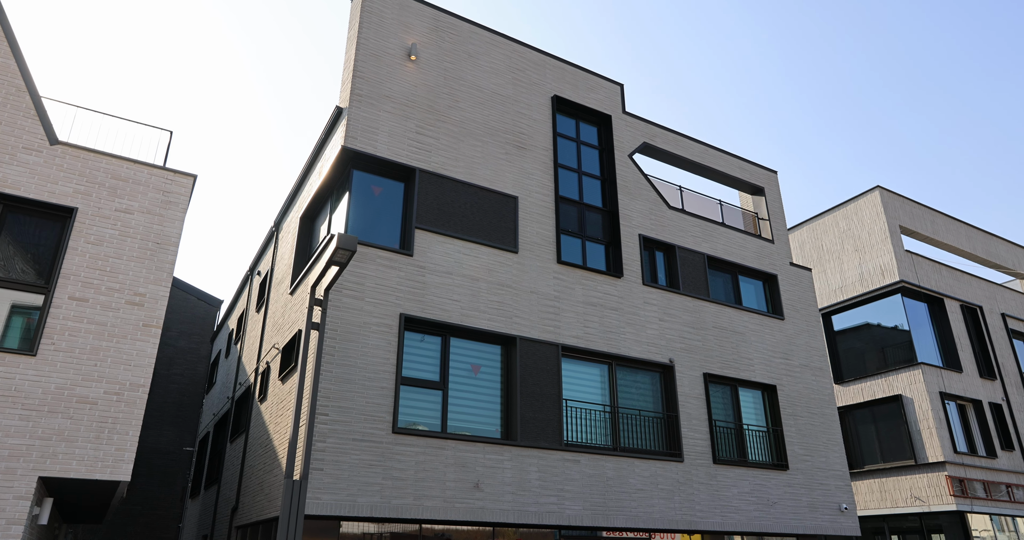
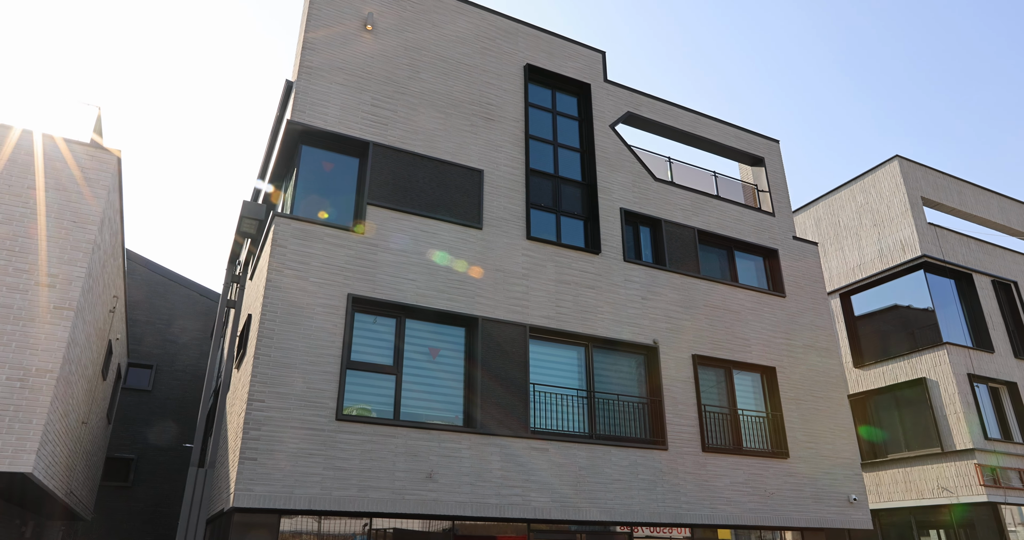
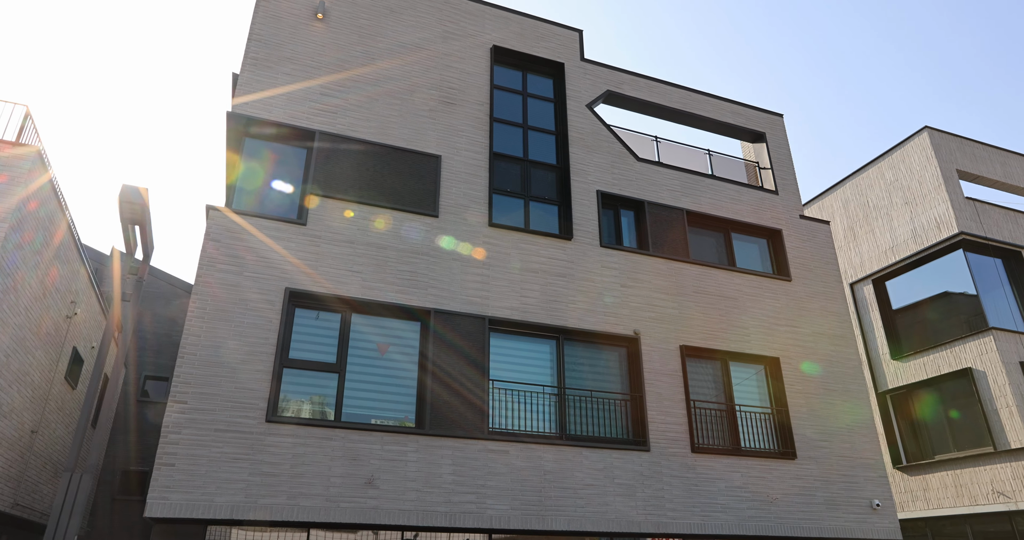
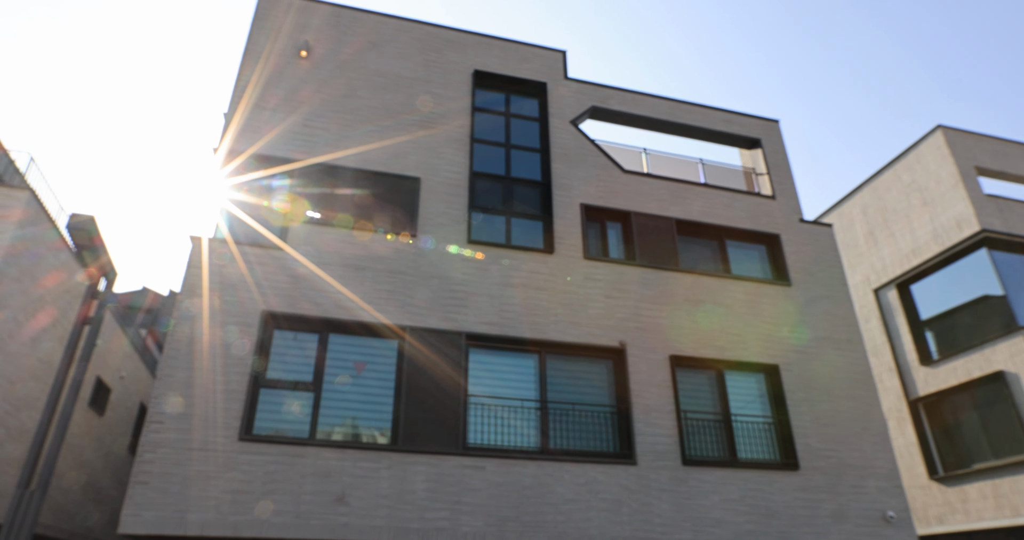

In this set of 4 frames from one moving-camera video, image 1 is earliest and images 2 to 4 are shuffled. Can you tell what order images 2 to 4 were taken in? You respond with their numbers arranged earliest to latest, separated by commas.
2, 3, 4
